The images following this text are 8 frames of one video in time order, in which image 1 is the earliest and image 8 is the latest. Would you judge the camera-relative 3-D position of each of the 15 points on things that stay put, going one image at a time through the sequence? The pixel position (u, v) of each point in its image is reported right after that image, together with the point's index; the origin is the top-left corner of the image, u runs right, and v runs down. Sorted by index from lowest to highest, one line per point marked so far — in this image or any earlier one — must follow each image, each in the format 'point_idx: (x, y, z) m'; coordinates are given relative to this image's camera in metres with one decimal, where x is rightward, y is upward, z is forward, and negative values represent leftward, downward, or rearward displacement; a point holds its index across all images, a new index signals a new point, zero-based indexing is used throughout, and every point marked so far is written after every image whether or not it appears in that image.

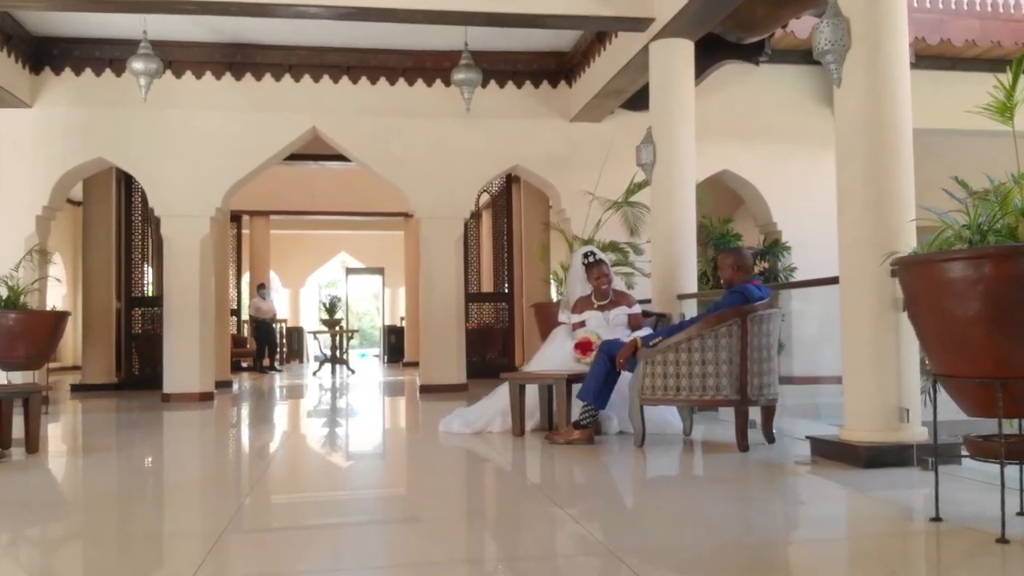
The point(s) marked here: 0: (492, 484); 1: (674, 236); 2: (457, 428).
0: (-0.1, -0.9, +4.4) m
1: (+1.1, +0.3, +6.2) m
2: (-0.3, -0.8, +5.3) m
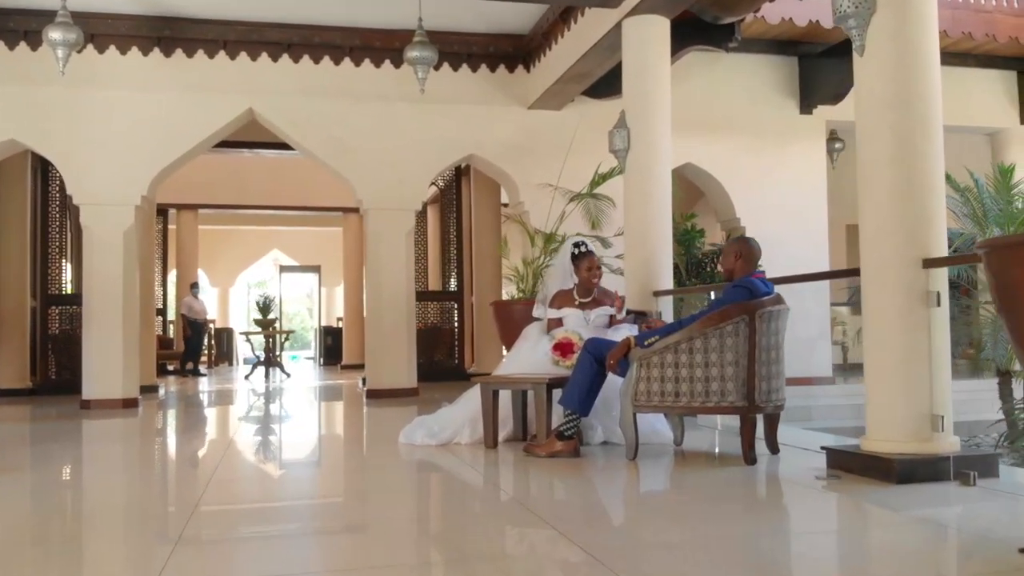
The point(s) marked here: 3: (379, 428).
0: (-0.2, -0.8, +3.9) m
1: (+0.8, +0.4, +5.8) m
2: (-0.4, -0.8, +4.7) m
3: (-0.9, -1.0, +6.8) m
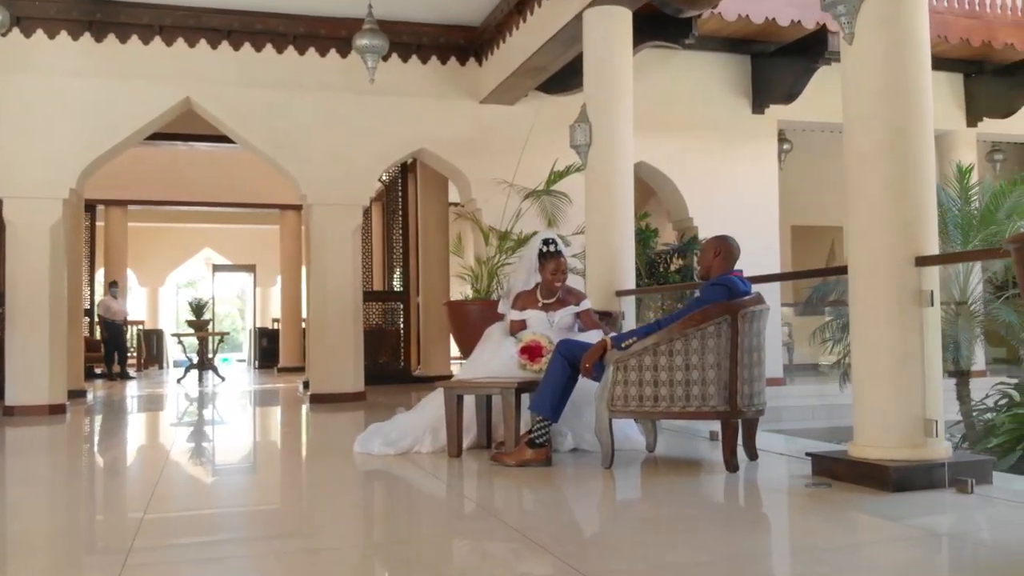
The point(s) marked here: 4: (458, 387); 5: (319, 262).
0: (-0.3, -0.8, +3.6) m
1: (+0.6, +0.4, +5.6) m
2: (-0.6, -0.8, +4.5) m
3: (-1.3, -1.0, +6.4) m
4: (-0.2, -0.4, +4.1) m
5: (-1.5, +0.2, +7.5) m
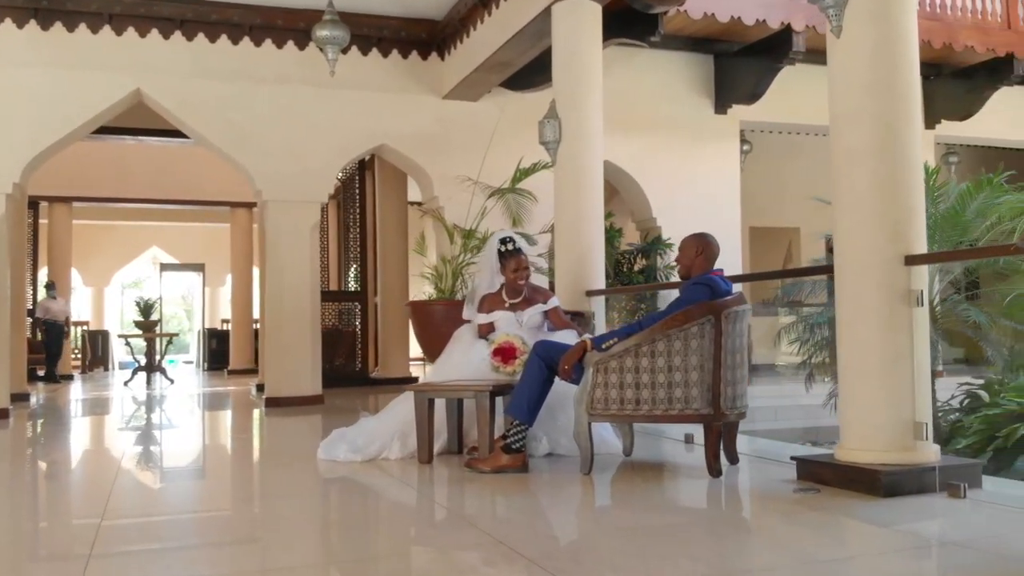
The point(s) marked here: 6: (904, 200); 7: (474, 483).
0: (-0.4, -0.8, +3.4) m
1: (+0.4, +0.4, +5.5) m
2: (-0.8, -0.7, +4.3) m
3: (-1.5, -1.0, +6.2) m
4: (-0.3, -0.4, +4.0) m
5: (-1.8, +0.2, +7.2) m
6: (+1.3, +0.3, +3.2) m
7: (-0.2, -0.8, +3.8) m
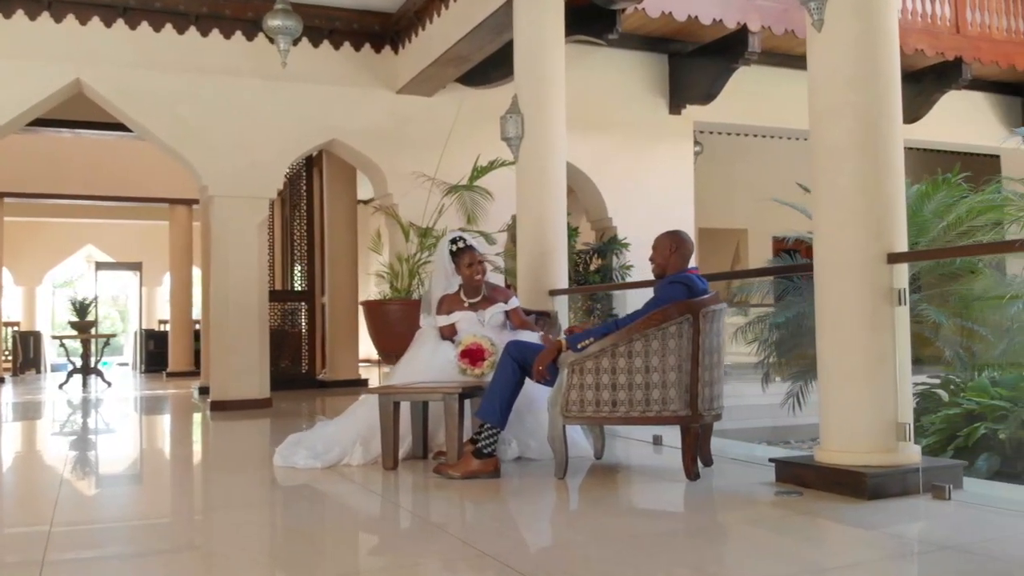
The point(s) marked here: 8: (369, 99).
0: (-0.5, -0.8, +3.3) m
1: (+0.2, +0.4, +5.4) m
2: (-0.9, -0.7, +4.1) m
3: (-1.8, -1.0, +6.0) m
4: (-0.5, -0.4, +3.8) m
5: (-2.1, +0.2, +7.0) m
6: (+1.2, +0.3, +3.2) m
7: (-0.3, -0.8, +3.6) m
8: (-1.1, +1.4, +7.3) m
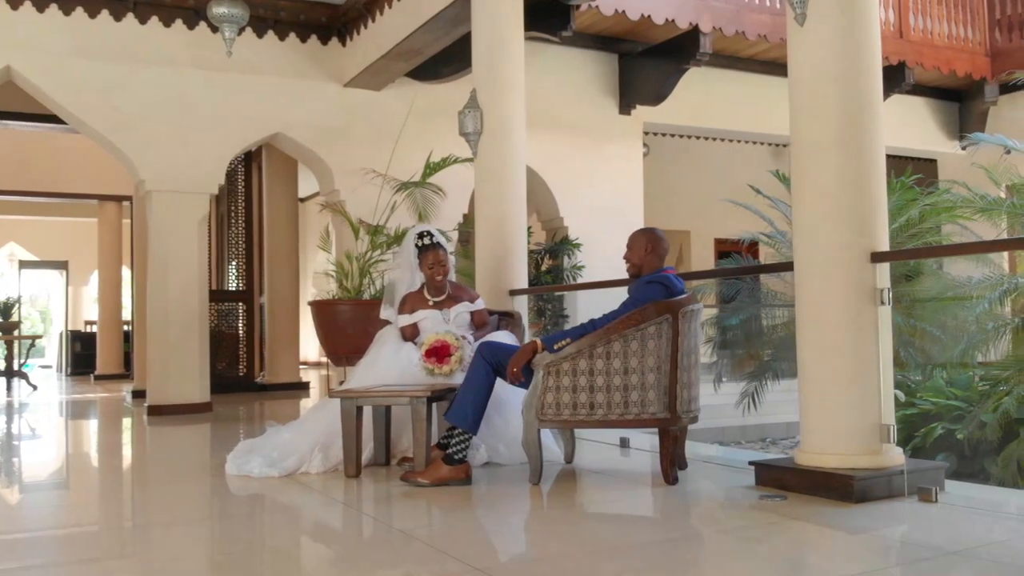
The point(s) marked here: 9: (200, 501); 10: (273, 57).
0: (-0.6, -0.8, +3.1) m
1: (0.0, +0.4, +5.2) m
2: (-1.0, -0.7, +3.9) m
3: (-2.0, -1.0, +5.7) m
4: (-0.6, -0.4, +3.6) m
5: (-2.4, +0.2, +6.7) m
6: (+1.2, +0.3, +3.1) m
7: (-0.4, -0.8, +3.5) m
8: (-1.5, +1.4, +7.1) m
9: (-1.2, -0.8, +3.6) m
10: (-1.7, +1.7, +7.0) m
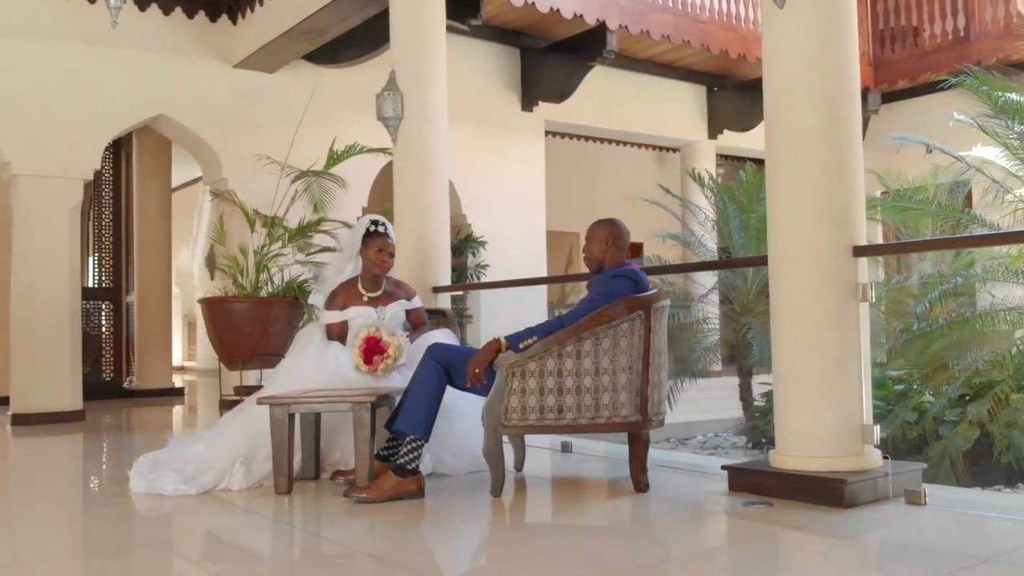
0: (-0.6, -0.8, +2.7) m
1: (-0.4, +0.4, +4.9) m
2: (-1.2, -0.7, +3.5) m
3: (-2.5, -0.9, +5.1) m
4: (-0.7, -0.4, +3.3) m
5: (-3.0, +0.2, +6.0) m
6: (+1.1, +0.3, +3.0) m
7: (-0.5, -0.7, +3.1) m
8: (-2.1, +1.5, +6.6) m
9: (-1.3, -0.8, +3.1) m
10: (-2.4, +1.7, +6.4) m
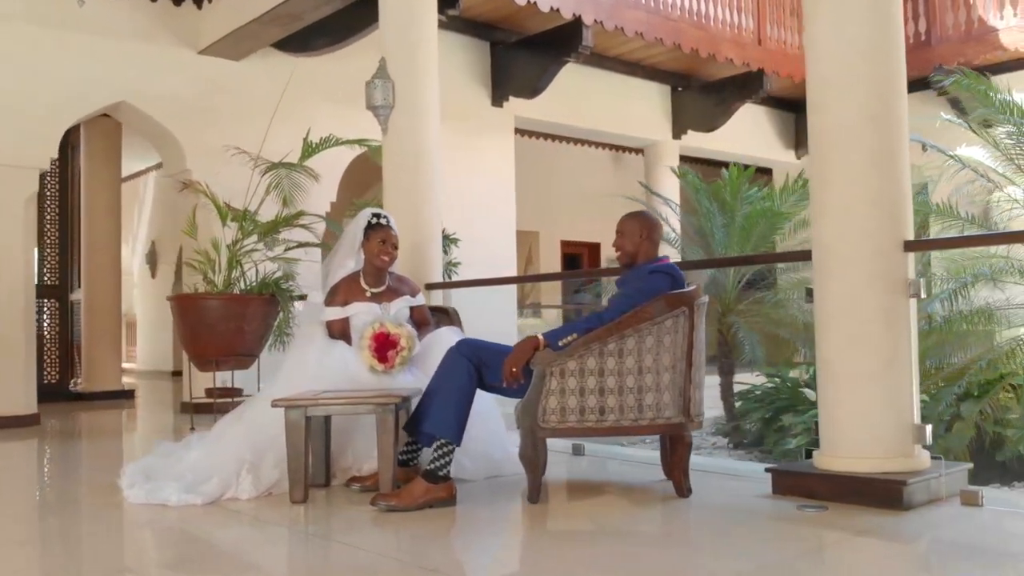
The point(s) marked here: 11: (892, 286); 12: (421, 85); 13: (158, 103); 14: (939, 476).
0: (-0.5, -0.8, +2.5) m
1: (-0.4, +0.4, +4.7) m
2: (-1.1, -0.7, +3.2) m
3: (-2.5, -0.9, +4.8) m
4: (-0.6, -0.4, +3.0) m
5: (-3.1, +0.3, +5.6) m
6: (+1.2, +0.3, +2.9) m
7: (-0.4, -0.7, +2.9) m
8: (-2.2, +1.5, +6.3) m
9: (-1.2, -0.7, +2.9) m
10: (-2.5, +1.7, +6.1) m
11: (+1.1, 0.0, +2.9) m
12: (-0.4, +1.0, +4.8) m
13: (-2.3, +1.2, +6.2) m
14: (+1.3, -0.6, +2.9) m
